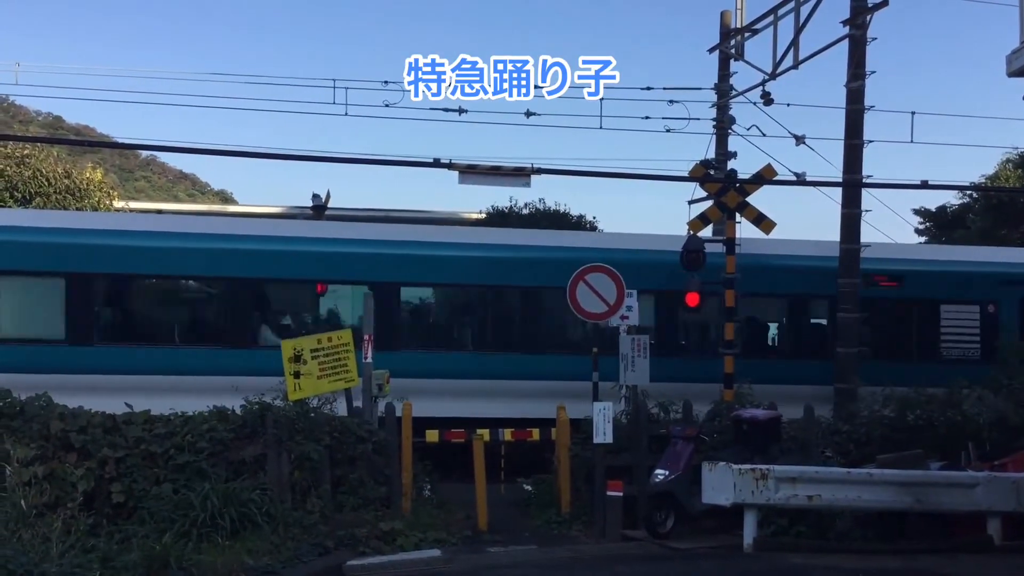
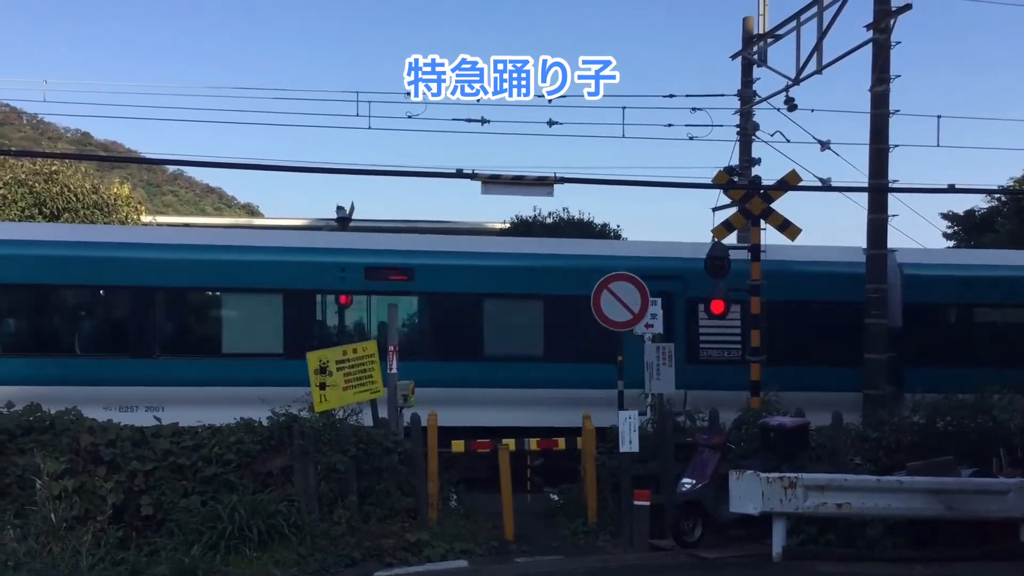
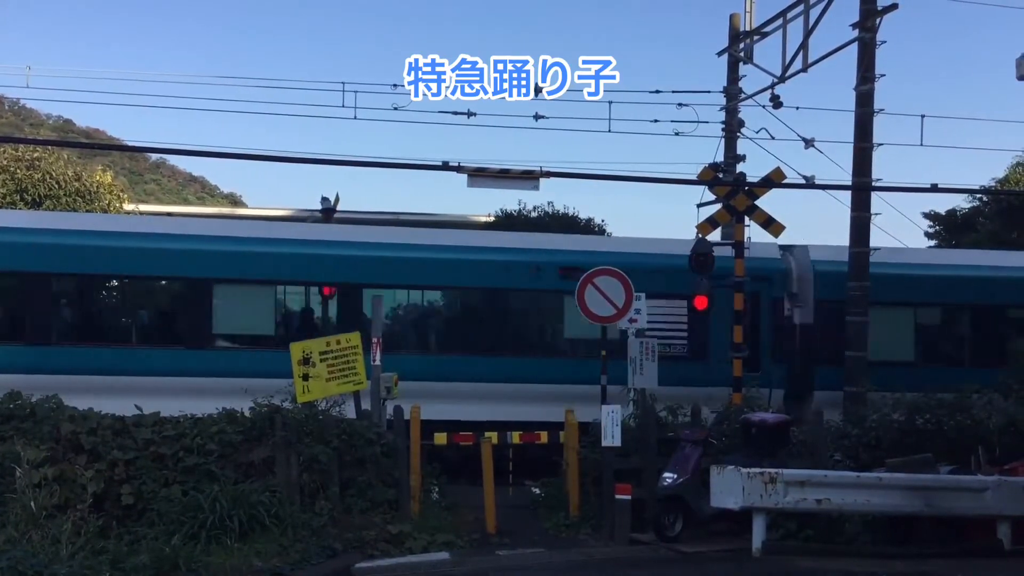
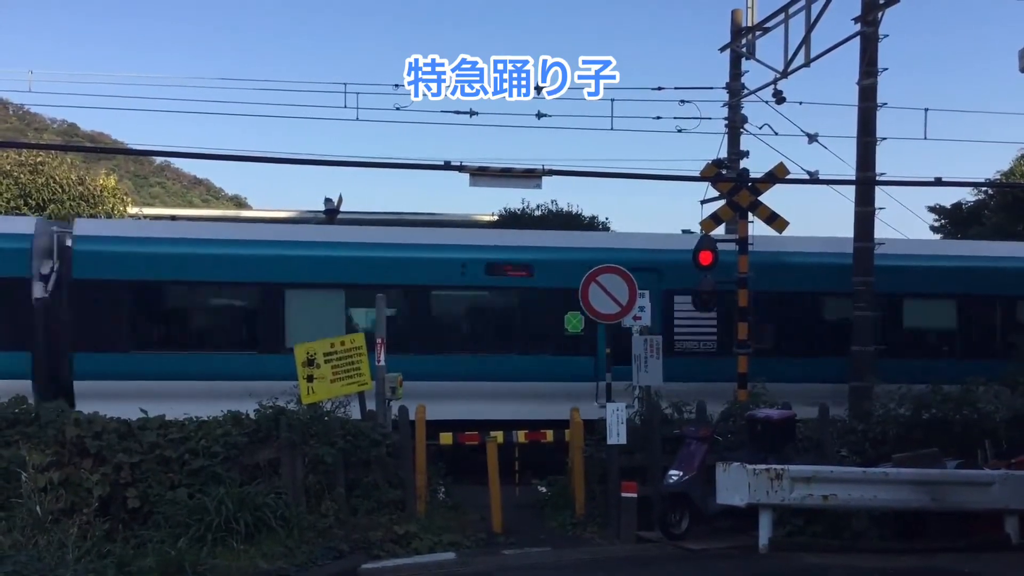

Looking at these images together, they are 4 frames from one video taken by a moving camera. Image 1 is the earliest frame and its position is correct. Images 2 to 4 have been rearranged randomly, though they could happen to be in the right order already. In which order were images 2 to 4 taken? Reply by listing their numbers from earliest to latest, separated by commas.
4, 2, 3
